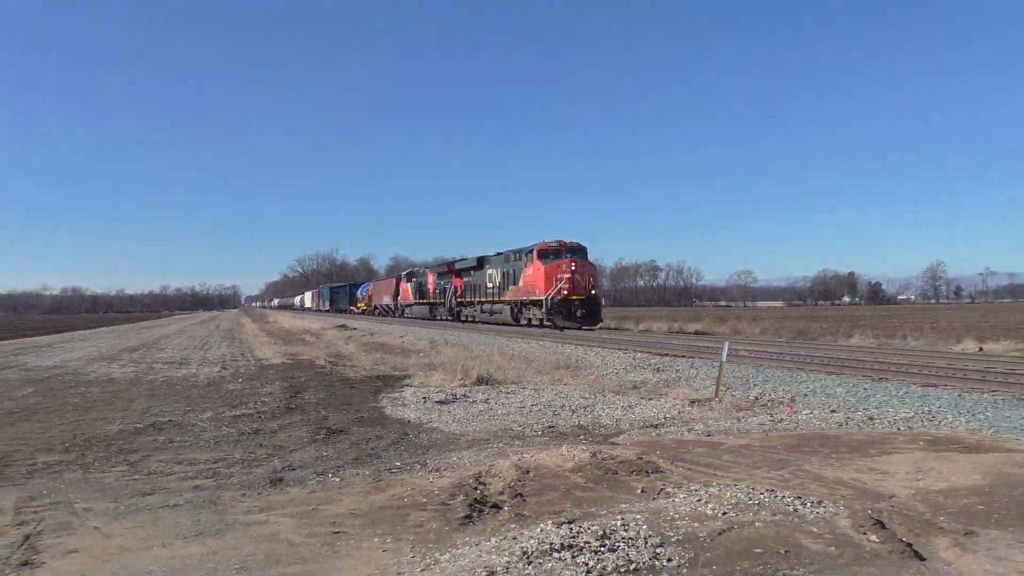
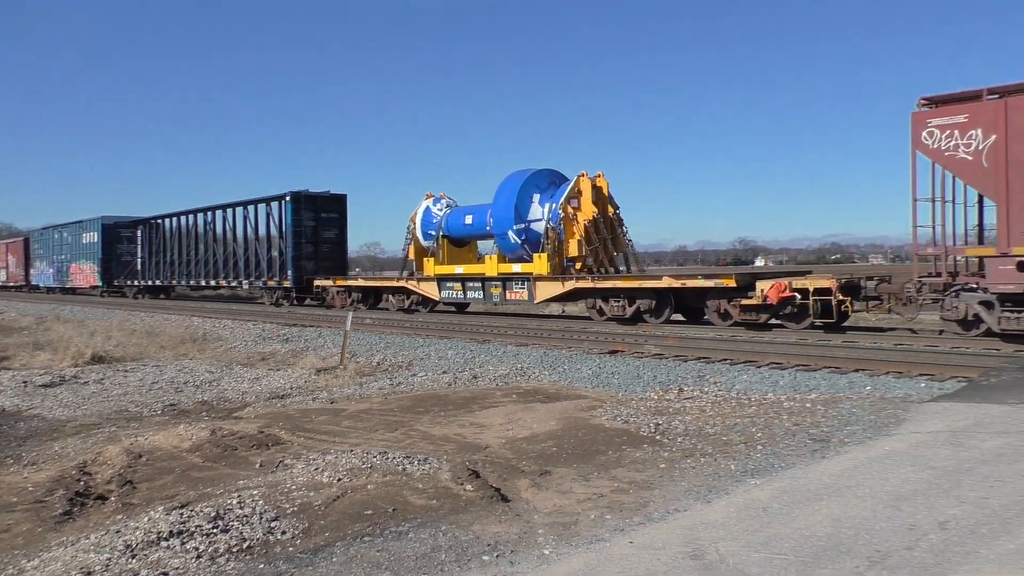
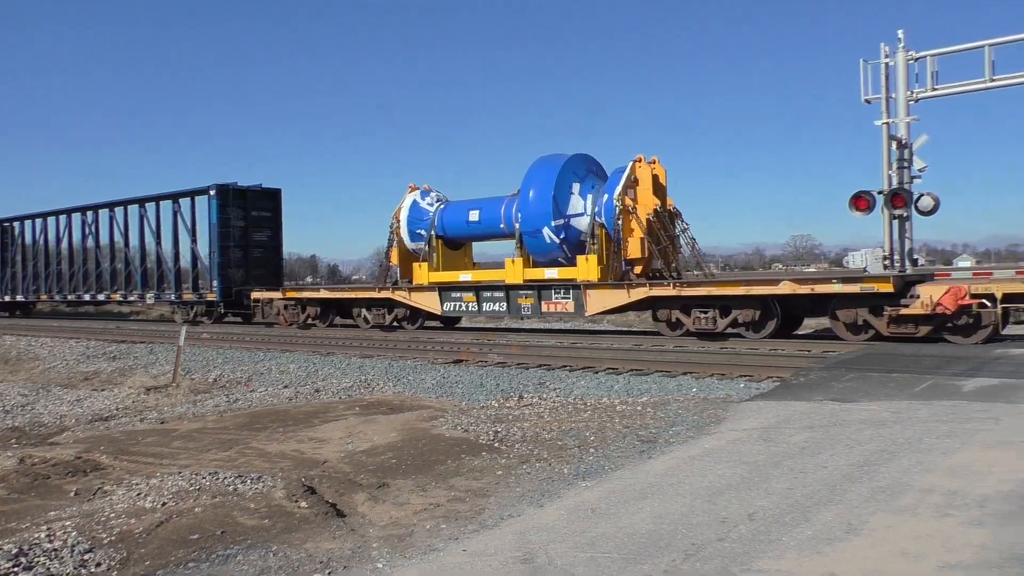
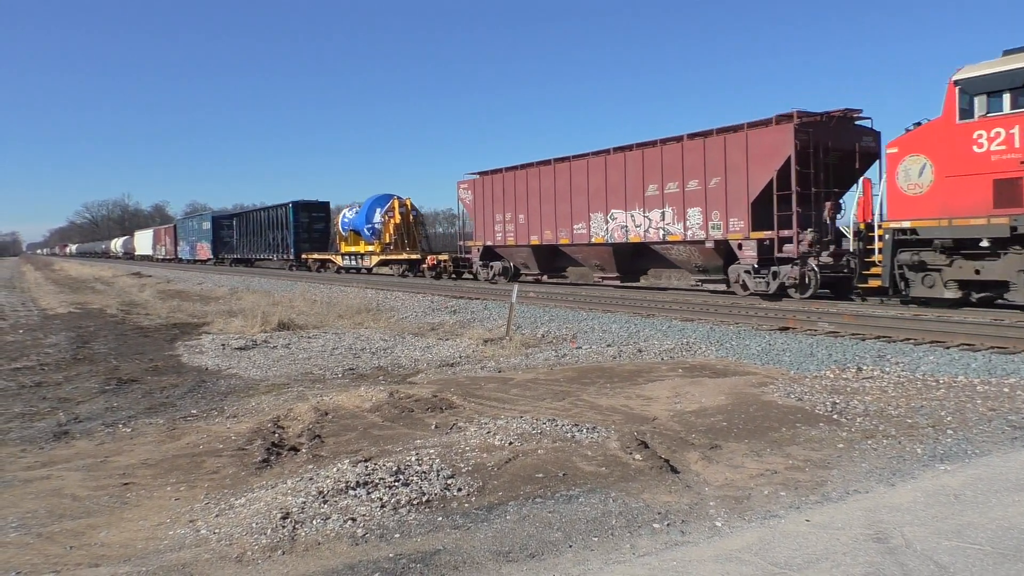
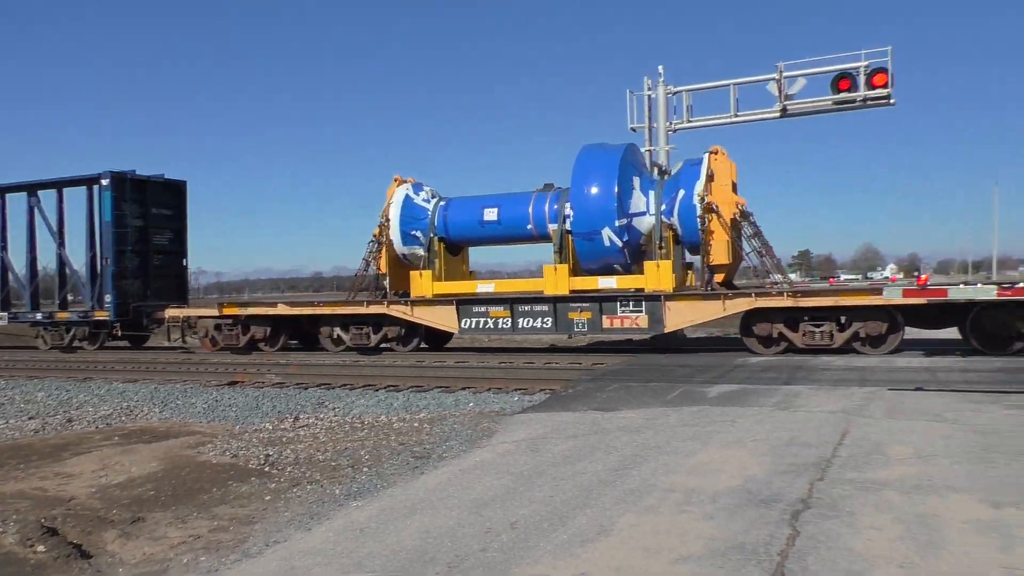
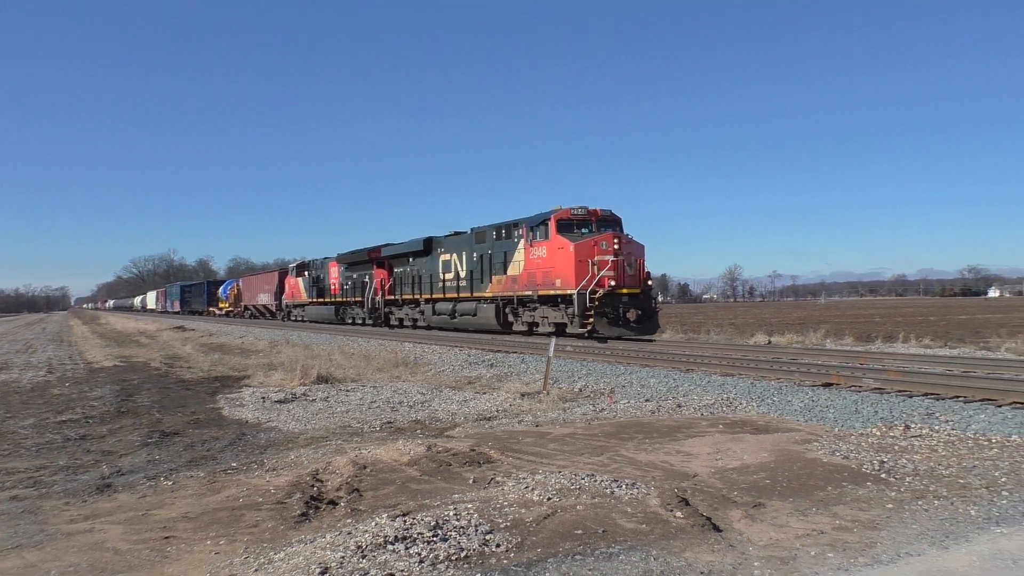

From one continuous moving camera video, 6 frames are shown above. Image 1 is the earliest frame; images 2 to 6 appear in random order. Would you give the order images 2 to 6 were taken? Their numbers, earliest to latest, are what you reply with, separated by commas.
6, 4, 2, 3, 5
